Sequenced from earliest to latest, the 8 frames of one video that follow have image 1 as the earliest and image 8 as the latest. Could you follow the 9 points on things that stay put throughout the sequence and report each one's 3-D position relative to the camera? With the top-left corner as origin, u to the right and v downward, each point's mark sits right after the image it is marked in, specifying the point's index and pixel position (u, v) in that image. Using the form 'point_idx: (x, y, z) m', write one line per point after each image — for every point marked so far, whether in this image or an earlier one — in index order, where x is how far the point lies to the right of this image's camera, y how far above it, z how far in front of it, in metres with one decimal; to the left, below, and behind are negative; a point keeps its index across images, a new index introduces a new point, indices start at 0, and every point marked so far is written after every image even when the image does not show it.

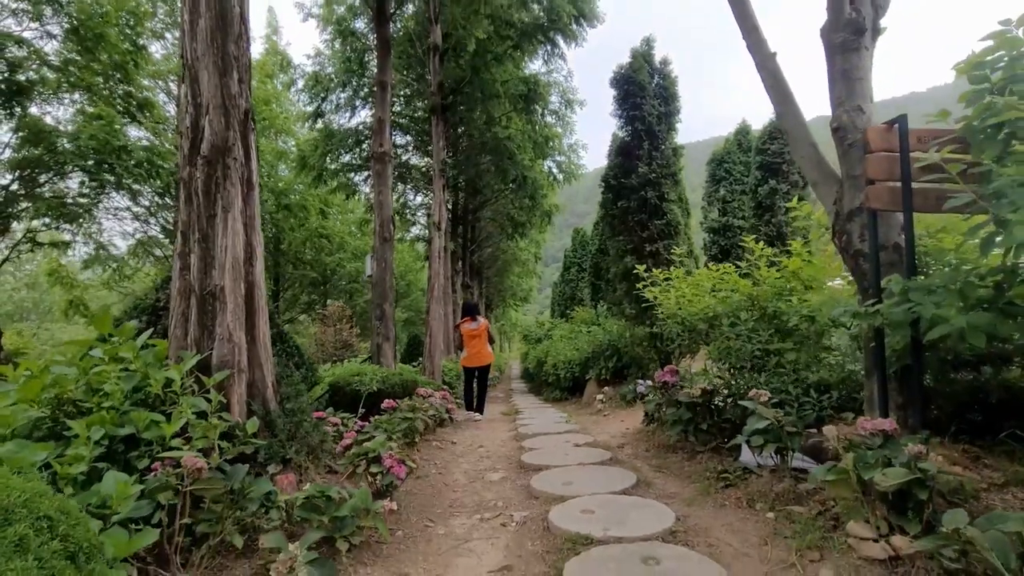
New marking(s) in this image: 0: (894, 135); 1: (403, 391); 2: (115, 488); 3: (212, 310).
0: (+1.8, +0.7, +2.3) m
1: (-1.2, -1.2, +5.5) m
2: (-1.3, -0.6, +1.6) m
3: (-1.6, -0.1, +2.6) m
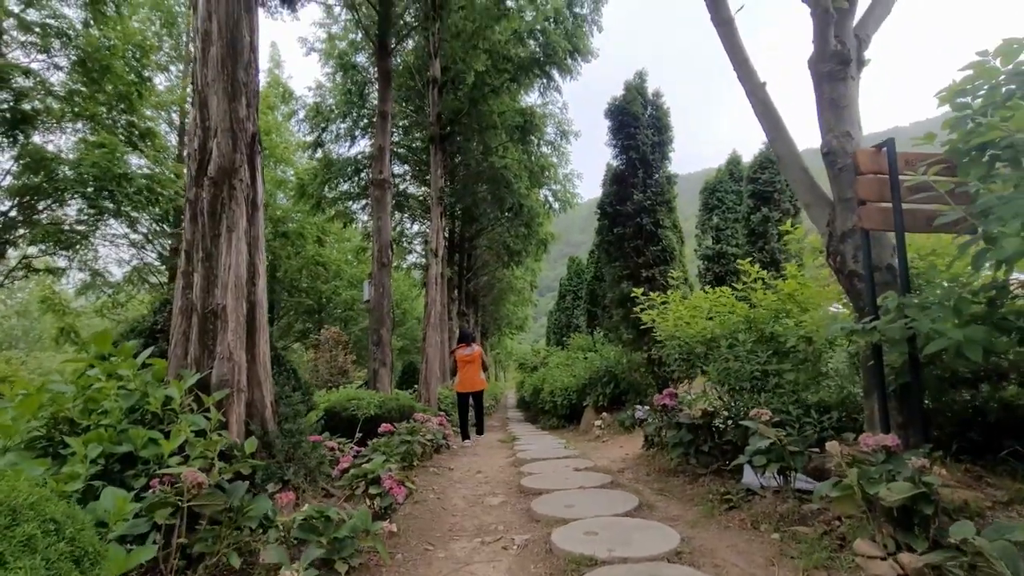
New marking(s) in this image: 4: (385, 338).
0: (+1.8, +0.6, +2.4) m
1: (-1.3, -1.4, +5.4) m
2: (-1.3, -0.7, +1.5) m
3: (-1.6, -0.2, +2.6) m
4: (-1.8, -0.7, +6.8) m
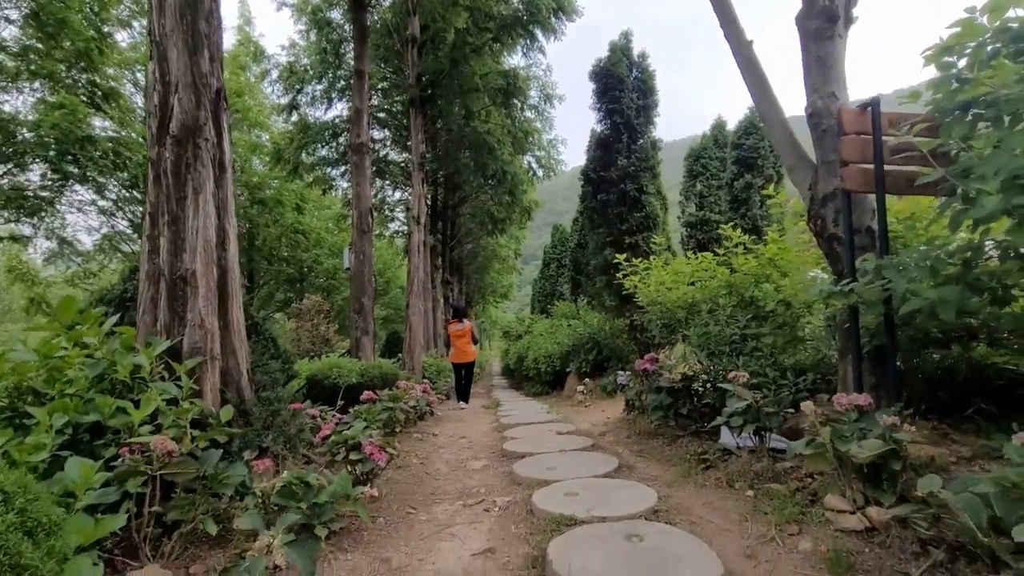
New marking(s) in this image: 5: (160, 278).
0: (+1.7, +0.8, +2.4) m
1: (-1.4, -1.1, +5.4) m
2: (-1.3, -0.6, +1.5) m
3: (-1.7, 0.0, +2.5) m
4: (-2.0, -0.2, +6.8) m
5: (-1.8, +0.1, +2.5) m
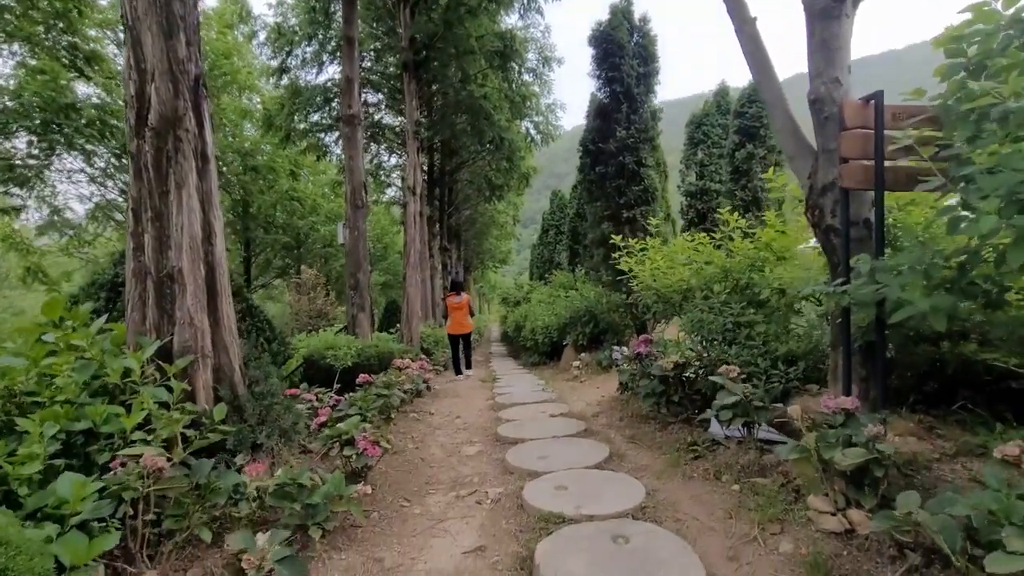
0: (+1.7, +0.8, +2.3) m
1: (-1.5, -0.8, +5.4) m
2: (-1.4, -0.6, +1.5) m
3: (-1.7, 0.0, +2.4) m
4: (-2.1, +0.1, +6.7) m
5: (-1.8, +0.1, +2.5) m
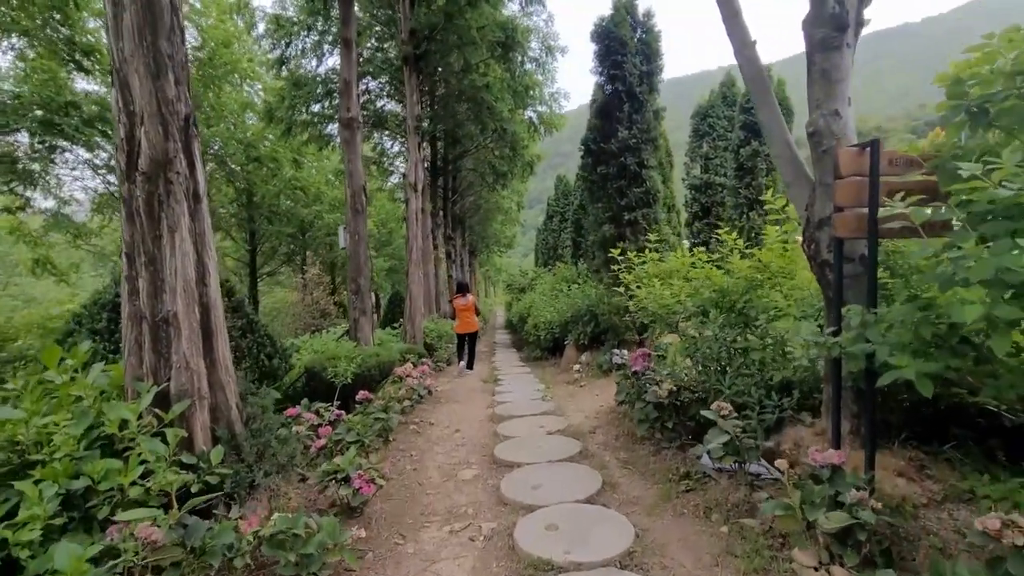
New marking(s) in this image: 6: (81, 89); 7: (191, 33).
0: (+1.6, +0.6, +2.2) m
1: (-1.5, -0.9, +5.5) m
2: (-1.4, -0.9, +1.6) m
3: (-1.8, -0.3, +2.5) m
4: (-2.1, 0.0, +6.8) m
5: (-1.9, -0.2, +2.5) m
6: (-9.0, +4.2, +10.1) m
7: (-8.8, +7.0, +13.3) m
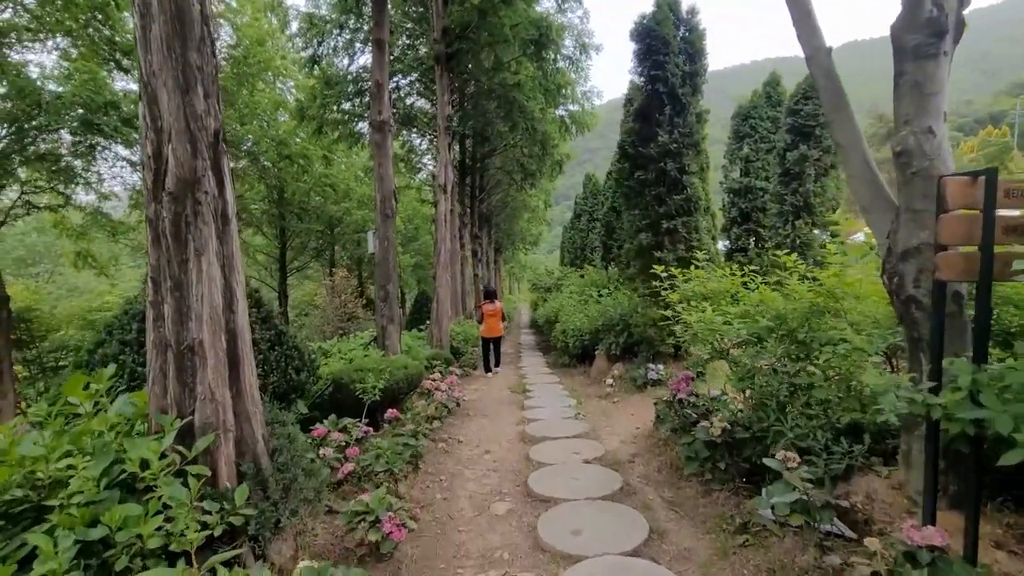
0: (+1.8, +0.4, +1.9) m
1: (-1.1, -1.1, +5.4) m
2: (-1.3, -1.0, +1.4) m
3: (-1.5, -0.4, +2.3) m
4: (-1.6, -0.1, +6.6) m
5: (-1.7, -0.3, +2.4) m
6: (-8.3, +4.2, +10.3) m
7: (-7.9, +7.1, +13.4) m
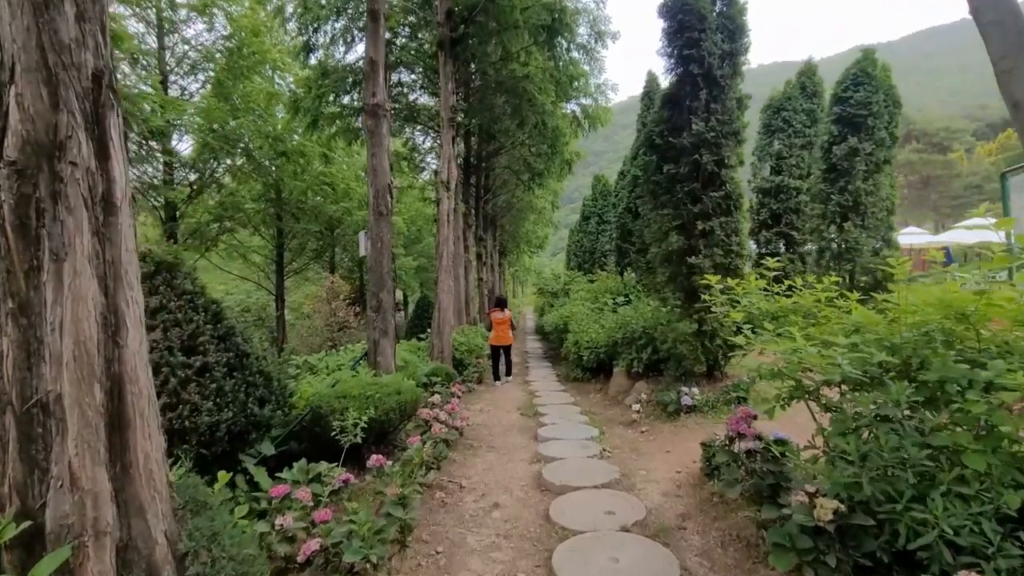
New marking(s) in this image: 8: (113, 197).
0: (+1.9, +0.3, +1.0) m
1: (-1.0, -1.1, +4.5) m
2: (-1.2, -1.1, +0.6) m
3: (-1.4, -0.5, +1.5) m
4: (-1.5, -0.2, +5.8) m
5: (-1.6, -0.4, +1.5) m
6: (-8.1, +4.2, +9.5) m
7: (-7.7, +7.0, +12.6) m
8: (-1.4, +0.3, +1.7) m
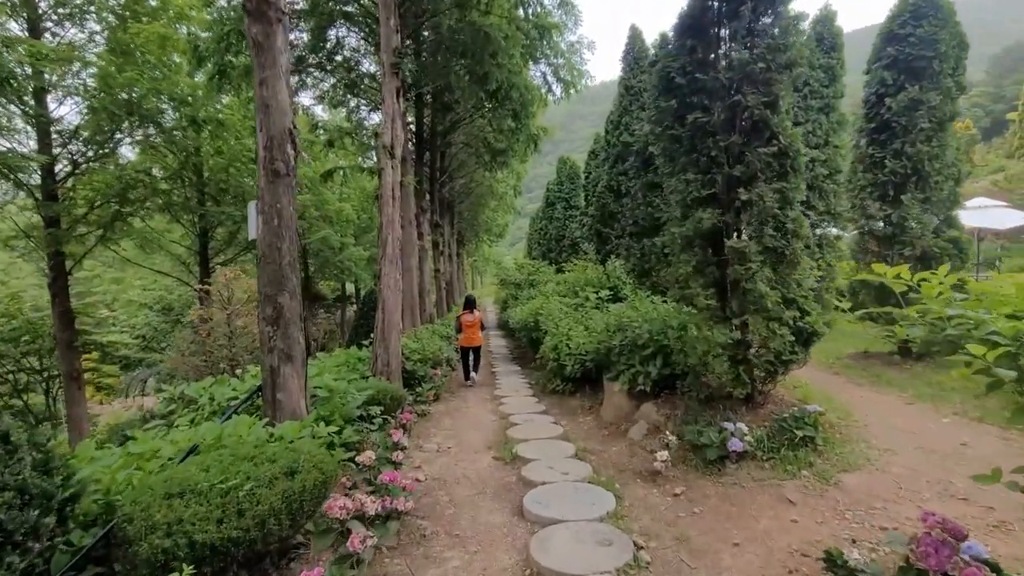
0: (+2.1, +0.3, -0.6) m
1: (-1.2, -1.2, +2.6) m
2: (-1.0, -1.2, -1.3) m
3: (-1.3, -0.5, -0.4) m
4: (-1.7, -0.2, +3.9) m
5: (-1.4, -0.5, -0.4) m
6: (-8.7, +4.2, +6.9) m
7: (-8.5, +7.0, +10.0) m
8: (-1.3, +0.3, -0.2) m
